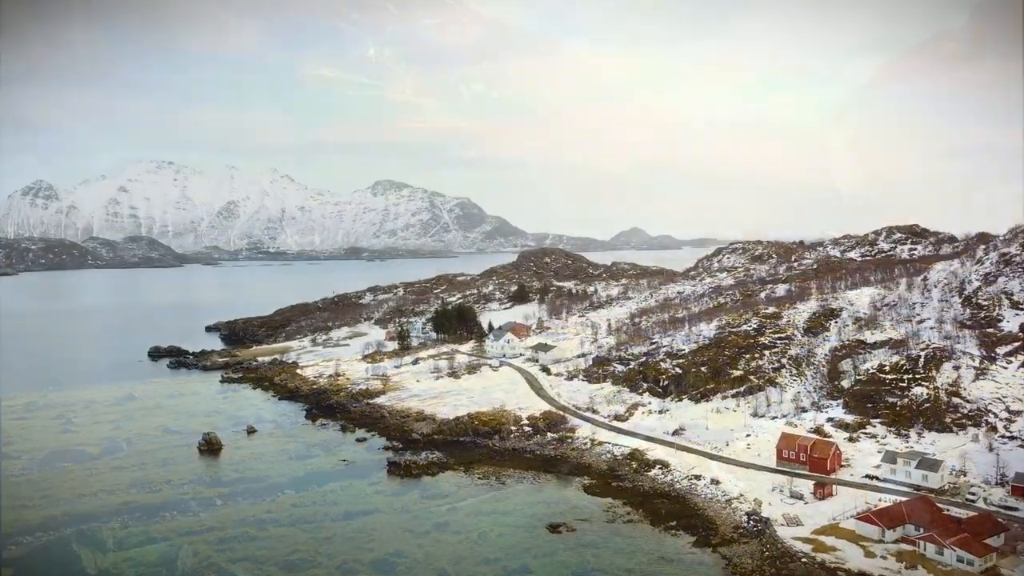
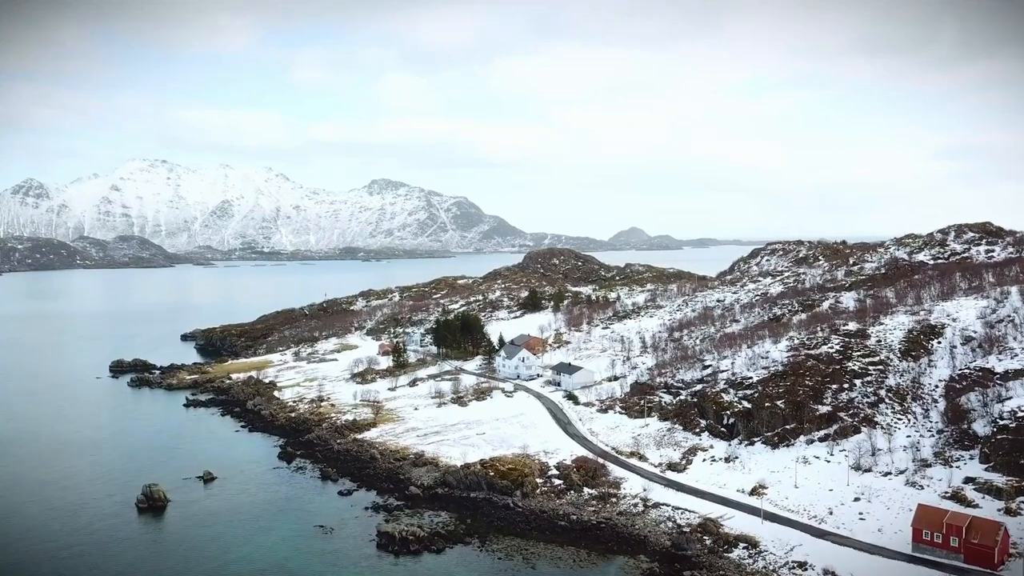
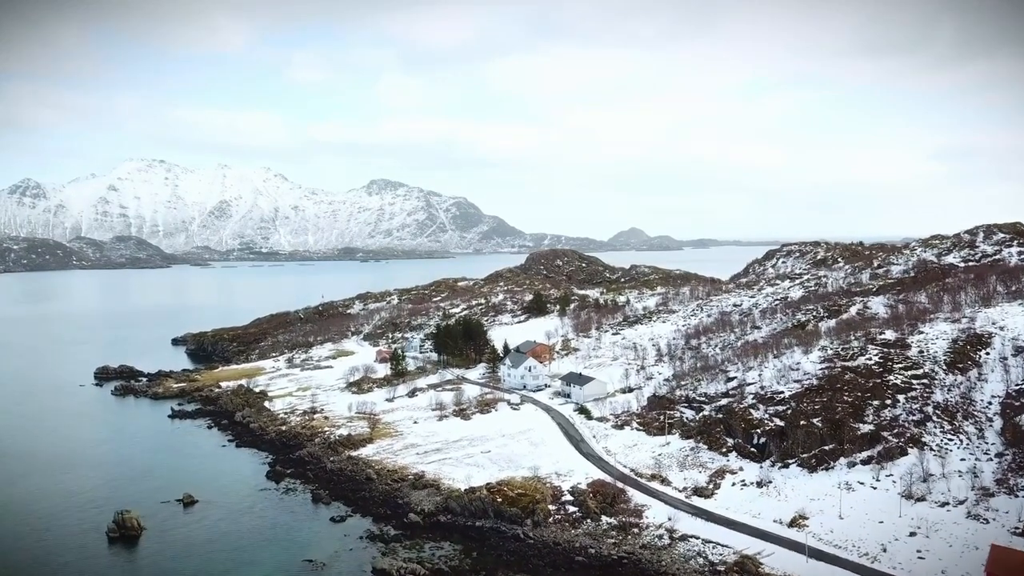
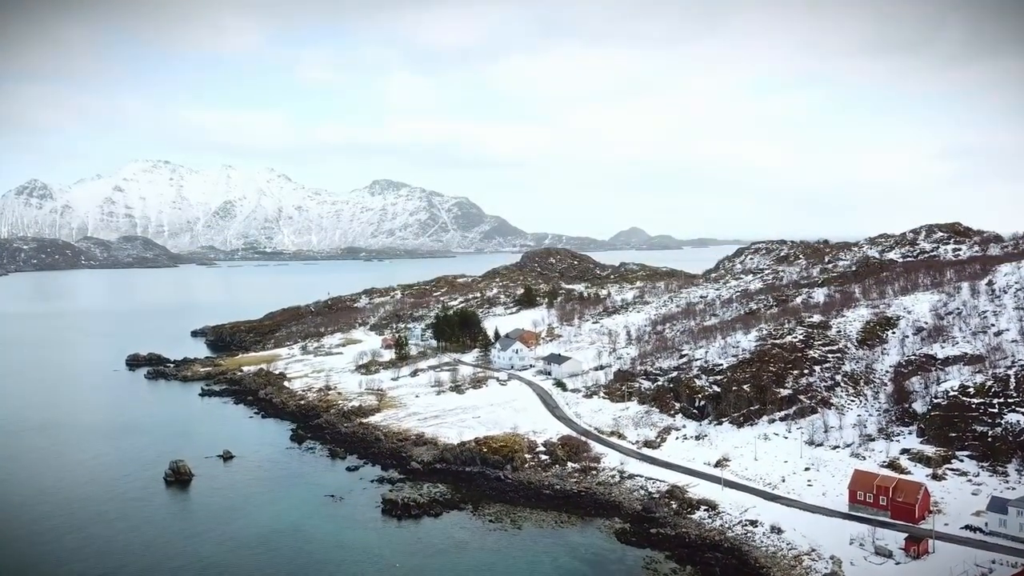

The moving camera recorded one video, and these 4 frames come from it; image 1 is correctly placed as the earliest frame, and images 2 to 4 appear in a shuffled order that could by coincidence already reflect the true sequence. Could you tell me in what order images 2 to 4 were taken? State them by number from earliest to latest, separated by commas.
4, 2, 3
